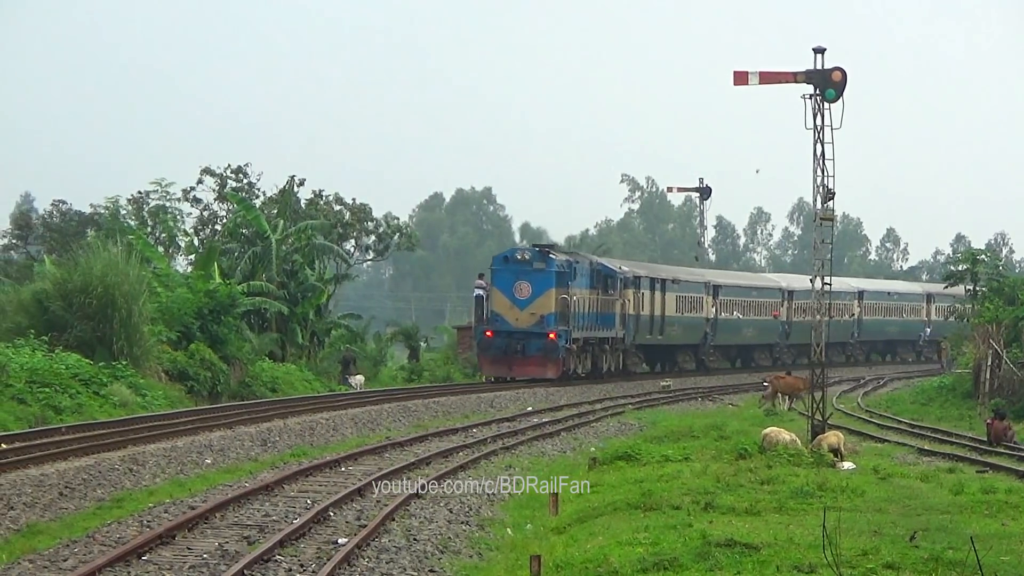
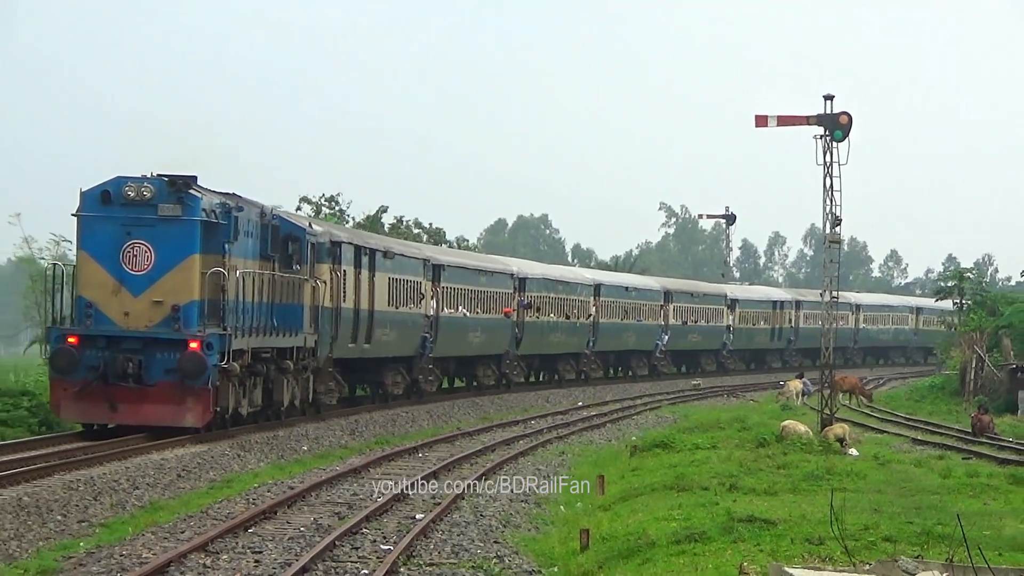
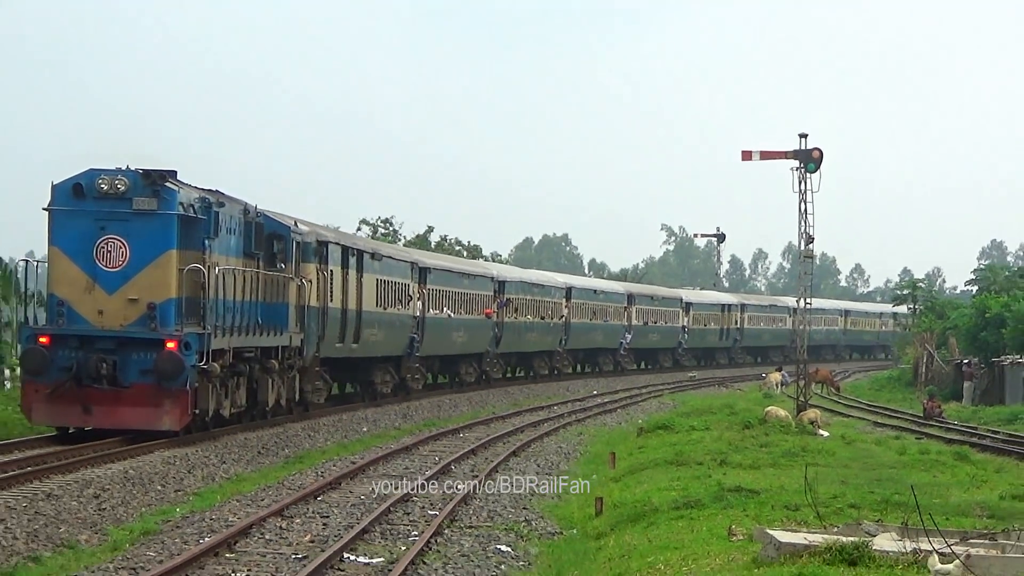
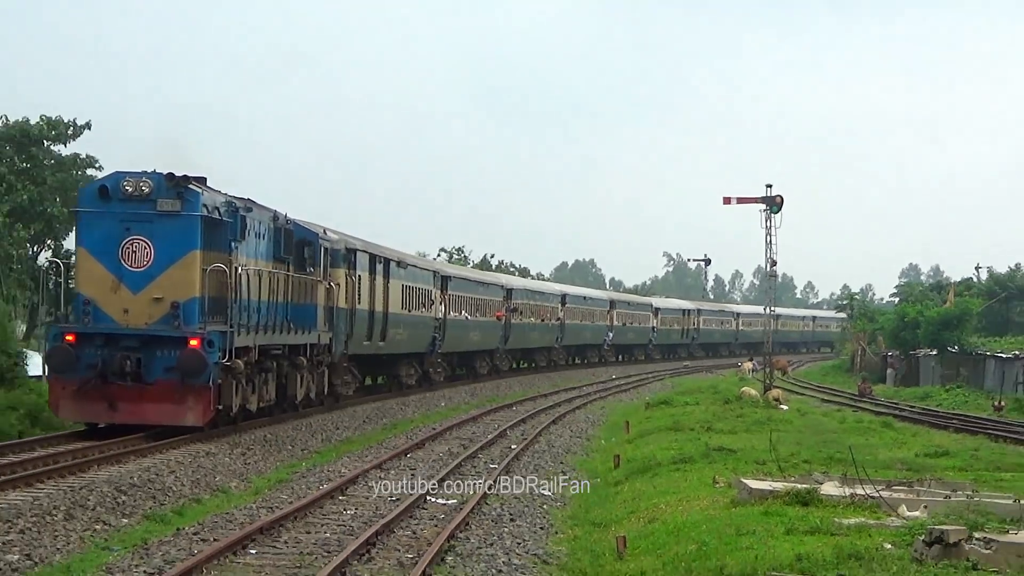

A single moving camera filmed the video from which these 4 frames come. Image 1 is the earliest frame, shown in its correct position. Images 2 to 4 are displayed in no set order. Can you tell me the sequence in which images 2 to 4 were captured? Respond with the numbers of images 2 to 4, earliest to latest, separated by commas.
2, 3, 4
